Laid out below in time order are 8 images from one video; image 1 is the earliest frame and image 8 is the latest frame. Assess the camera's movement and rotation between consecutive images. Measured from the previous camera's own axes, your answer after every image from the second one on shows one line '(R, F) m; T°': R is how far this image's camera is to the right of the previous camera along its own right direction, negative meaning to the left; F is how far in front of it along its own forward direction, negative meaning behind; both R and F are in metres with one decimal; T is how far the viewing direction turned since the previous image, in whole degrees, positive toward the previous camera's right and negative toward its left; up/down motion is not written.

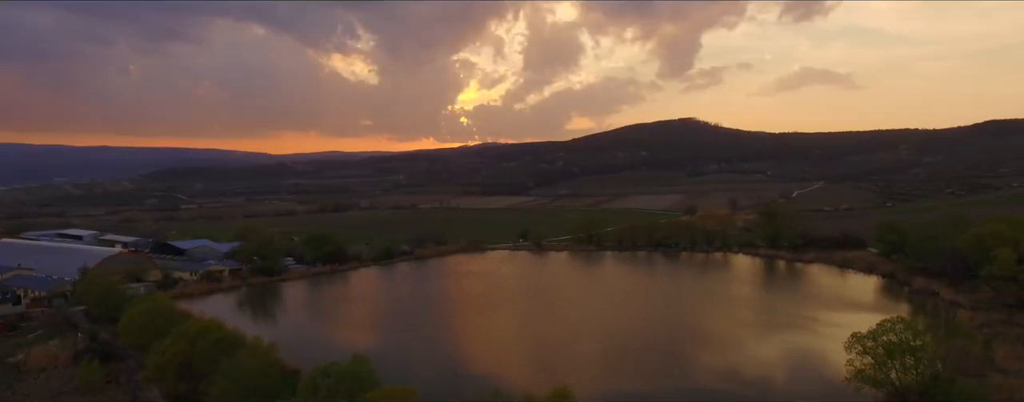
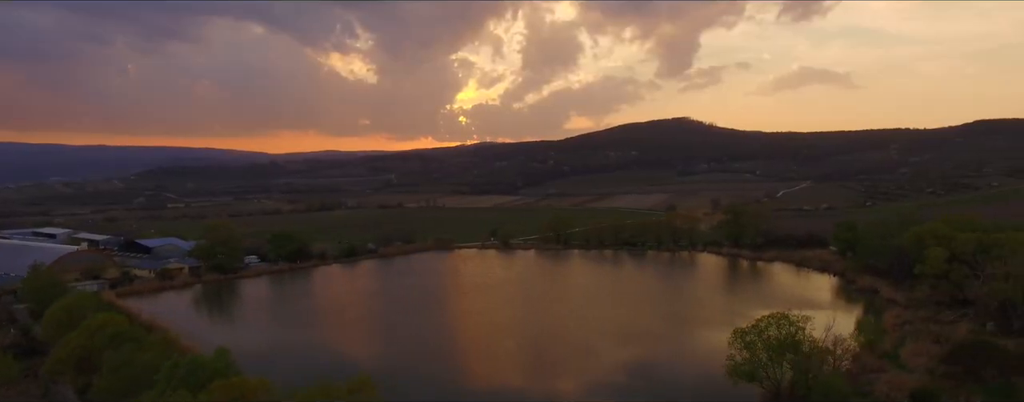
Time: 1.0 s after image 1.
(+2.3, -0.2) m; 0°
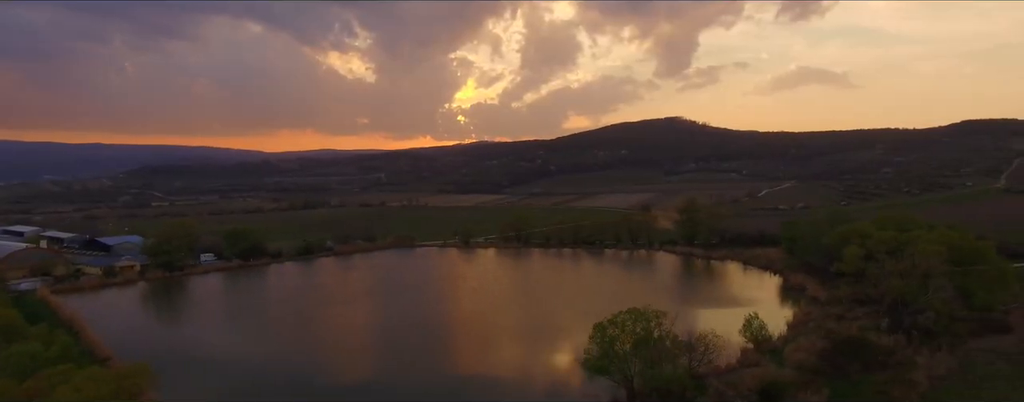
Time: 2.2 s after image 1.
(+2.8, -0.3) m; 0°
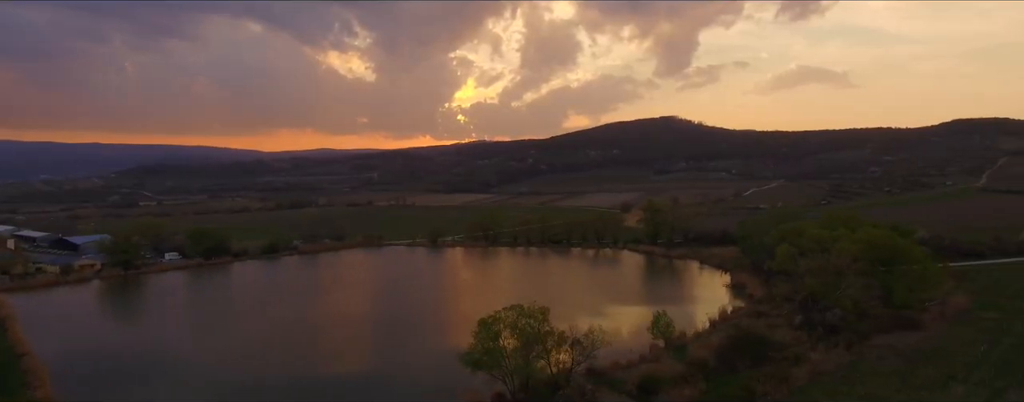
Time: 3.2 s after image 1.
(+2.4, -0.3) m; 0°
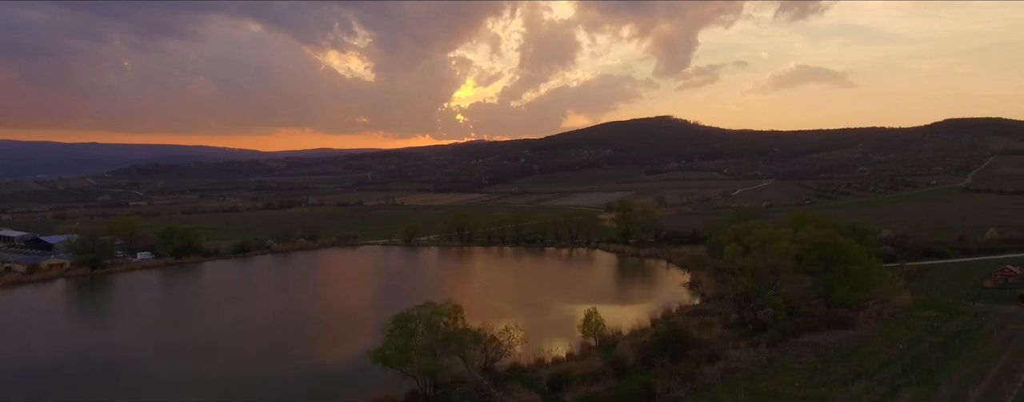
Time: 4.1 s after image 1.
(+1.9, -0.2) m; 0°
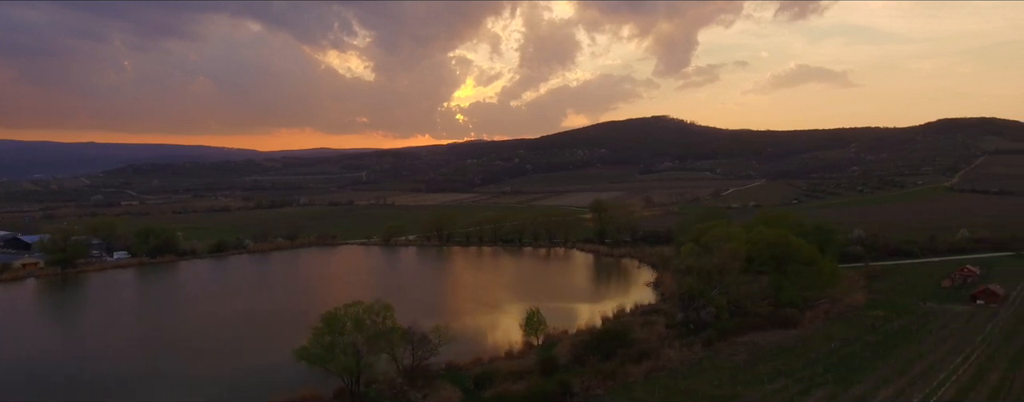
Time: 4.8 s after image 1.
(+1.6, -0.1) m; 0°
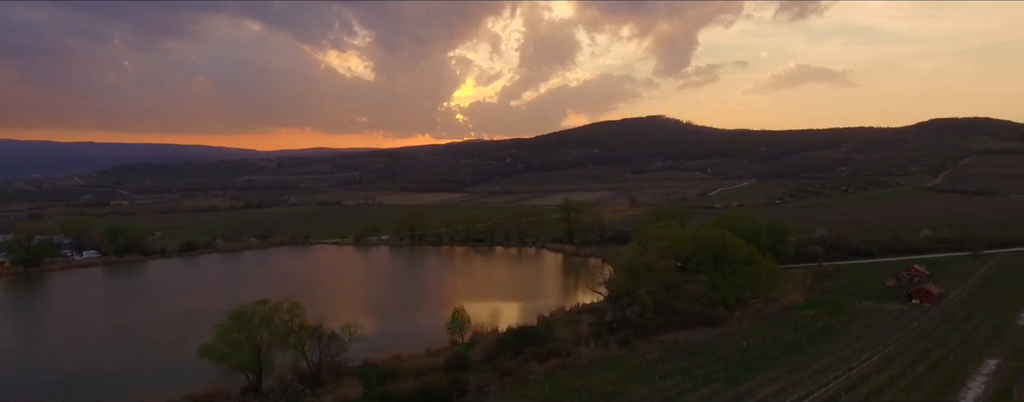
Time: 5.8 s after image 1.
(+2.1, -0.2) m; 0°
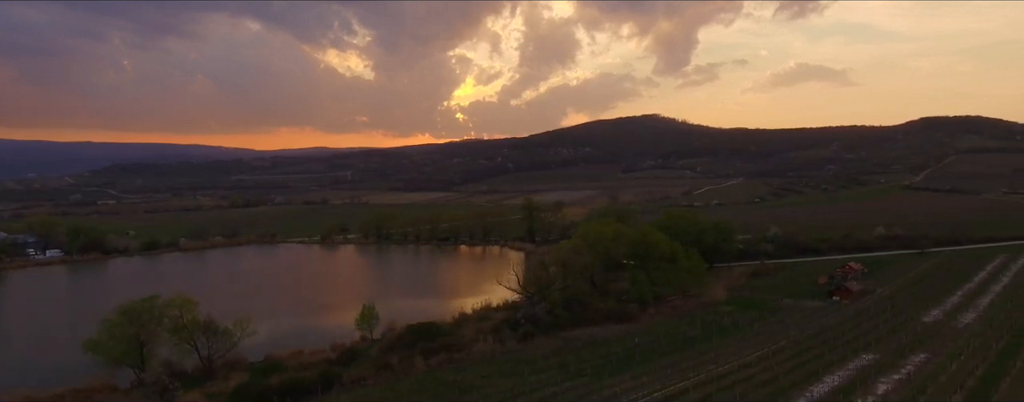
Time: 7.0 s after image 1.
(+2.7, -0.2) m; 0°
